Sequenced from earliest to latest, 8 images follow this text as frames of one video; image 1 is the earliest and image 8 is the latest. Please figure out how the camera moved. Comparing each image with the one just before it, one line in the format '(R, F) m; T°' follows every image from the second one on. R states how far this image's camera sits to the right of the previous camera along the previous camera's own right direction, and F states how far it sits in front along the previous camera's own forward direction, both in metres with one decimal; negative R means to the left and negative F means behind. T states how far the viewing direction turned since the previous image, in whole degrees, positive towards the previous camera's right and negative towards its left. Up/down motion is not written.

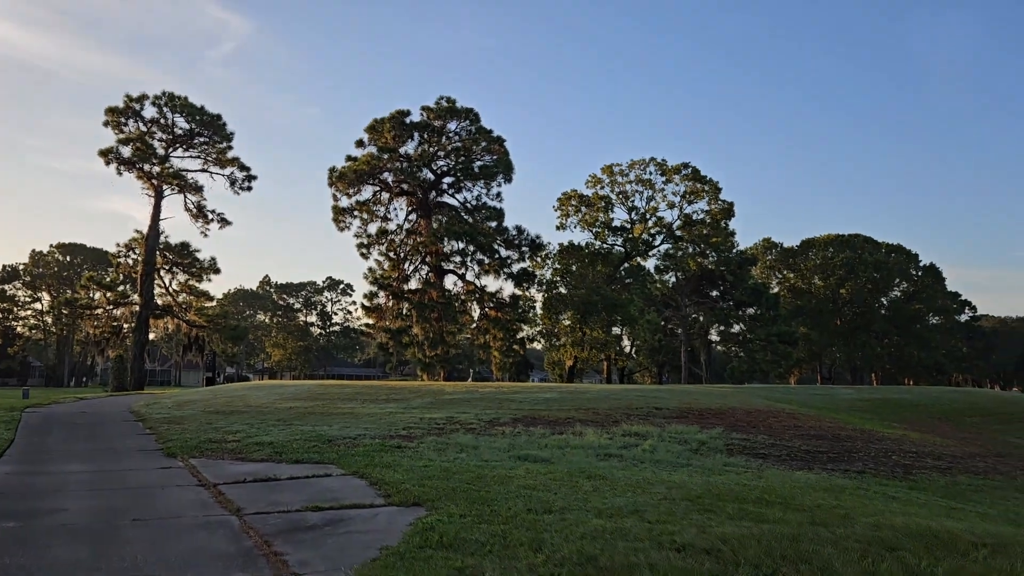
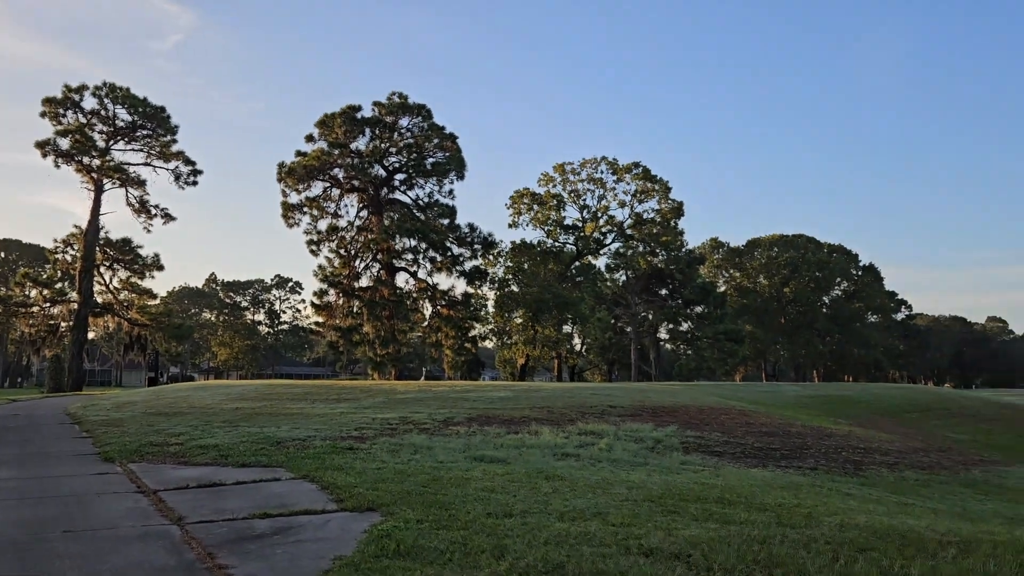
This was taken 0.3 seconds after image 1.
(-0.1, +0.2) m; +3°
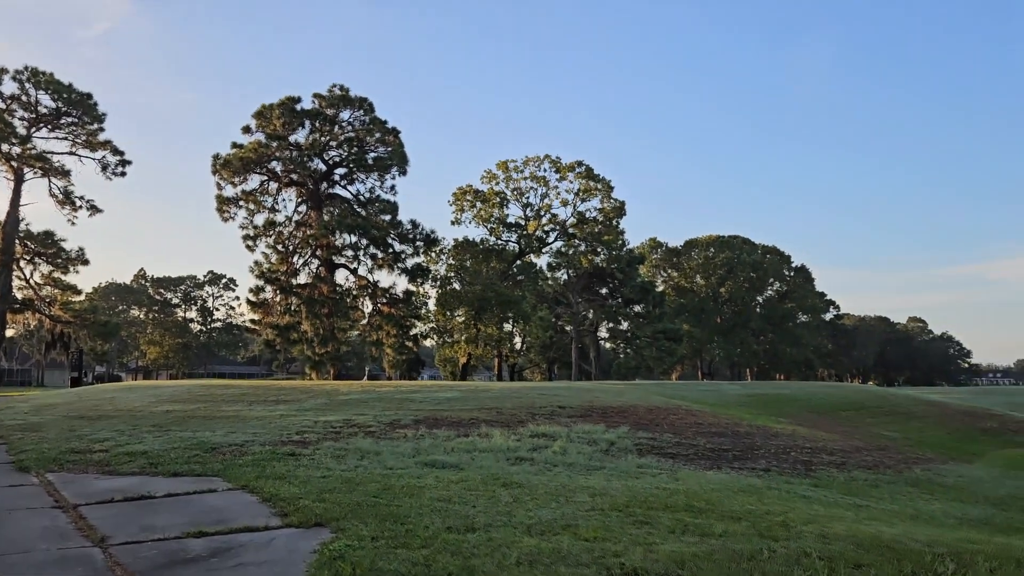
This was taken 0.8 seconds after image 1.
(-0.2, +0.4) m; +4°
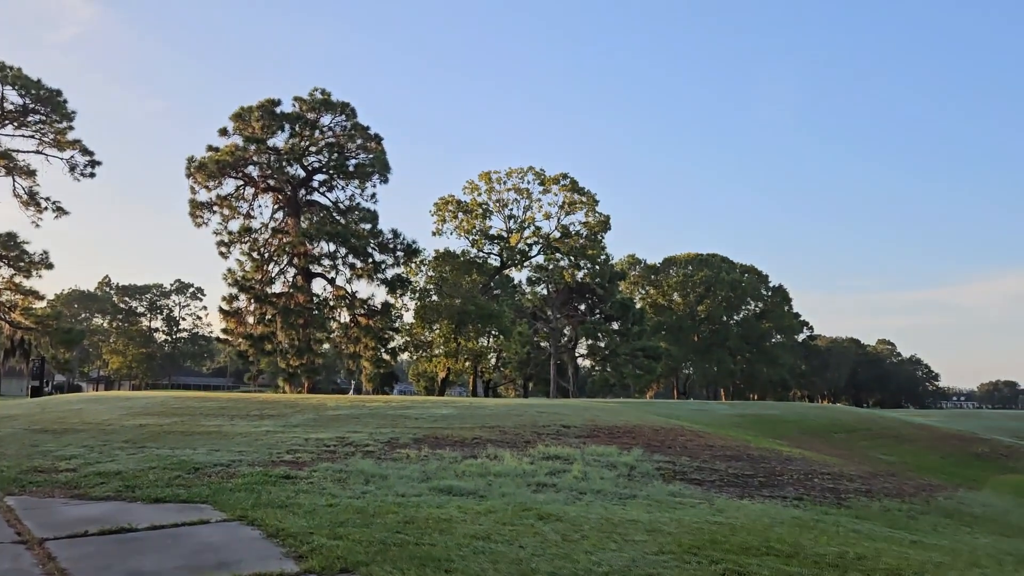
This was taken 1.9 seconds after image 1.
(-0.6, +1.0) m; +2°
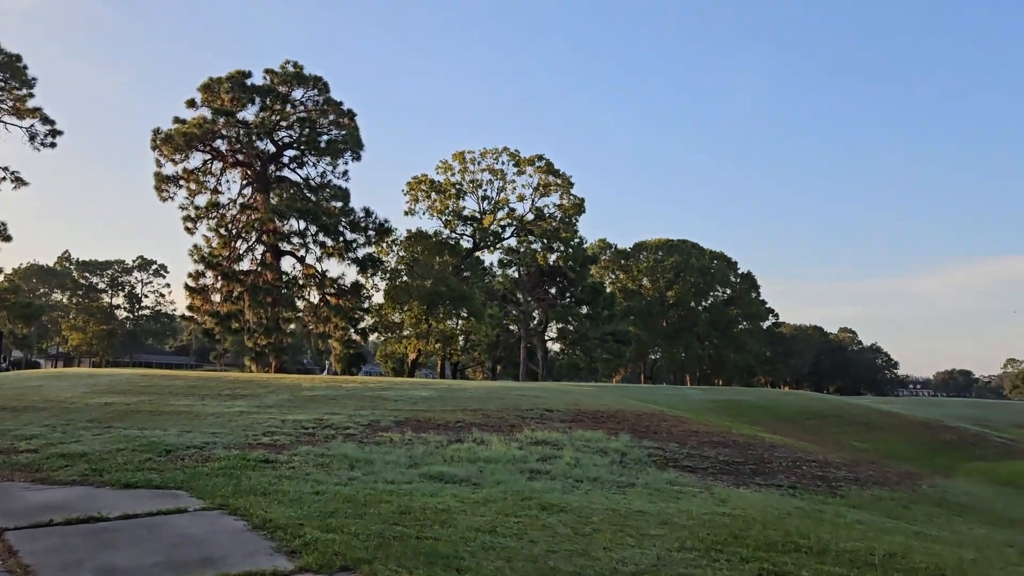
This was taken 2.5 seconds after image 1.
(-0.3, +0.5) m; +2°
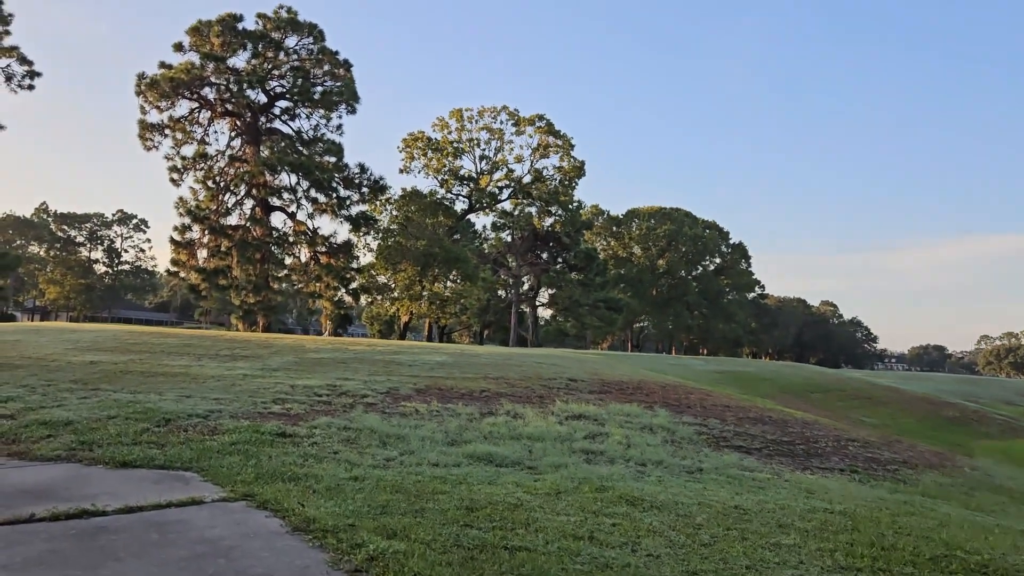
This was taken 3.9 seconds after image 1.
(-0.7, +1.1) m; +1°
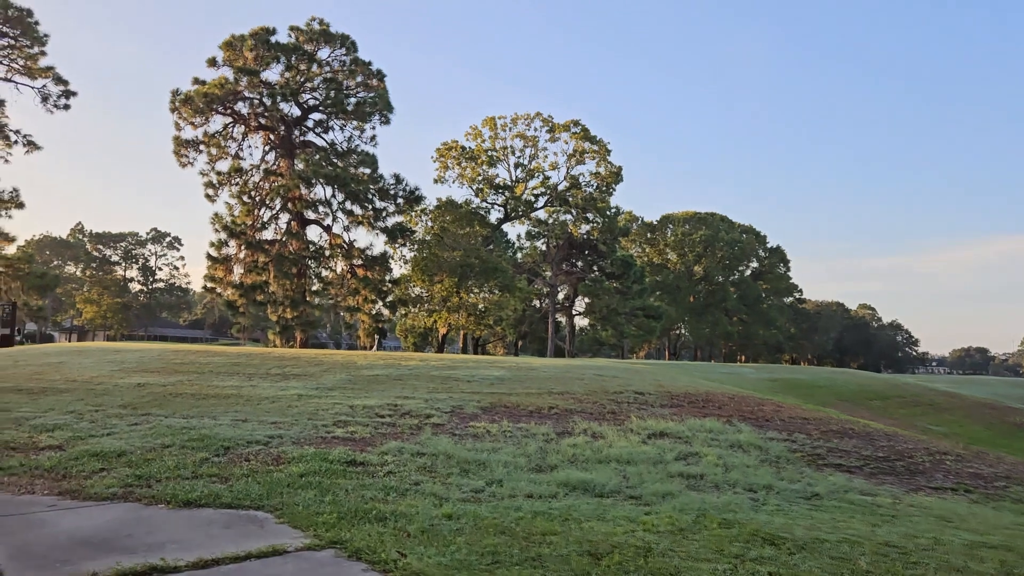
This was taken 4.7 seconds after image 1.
(-0.5, +0.7) m; -2°
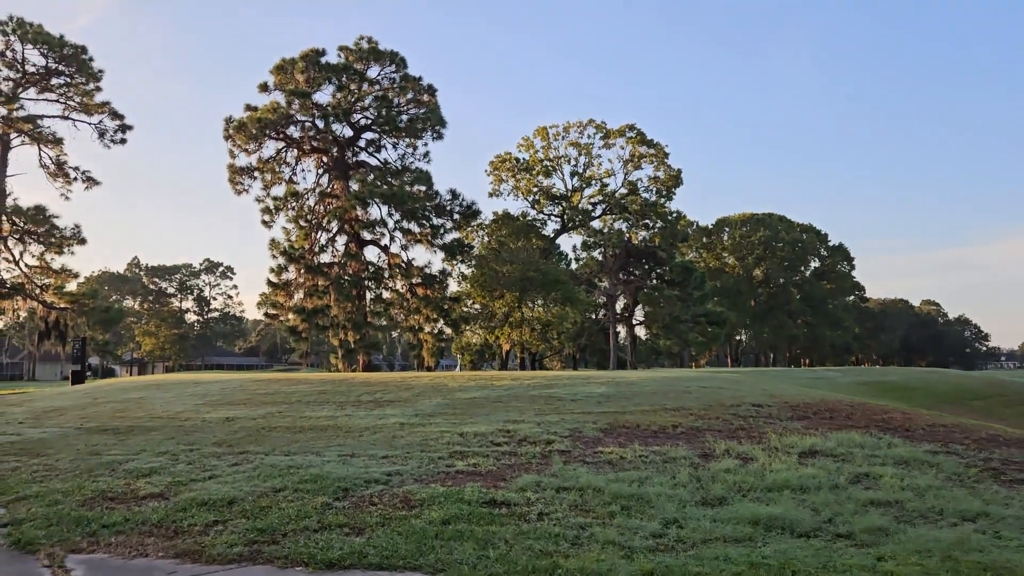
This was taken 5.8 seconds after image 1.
(-0.8, +0.9) m; -3°
